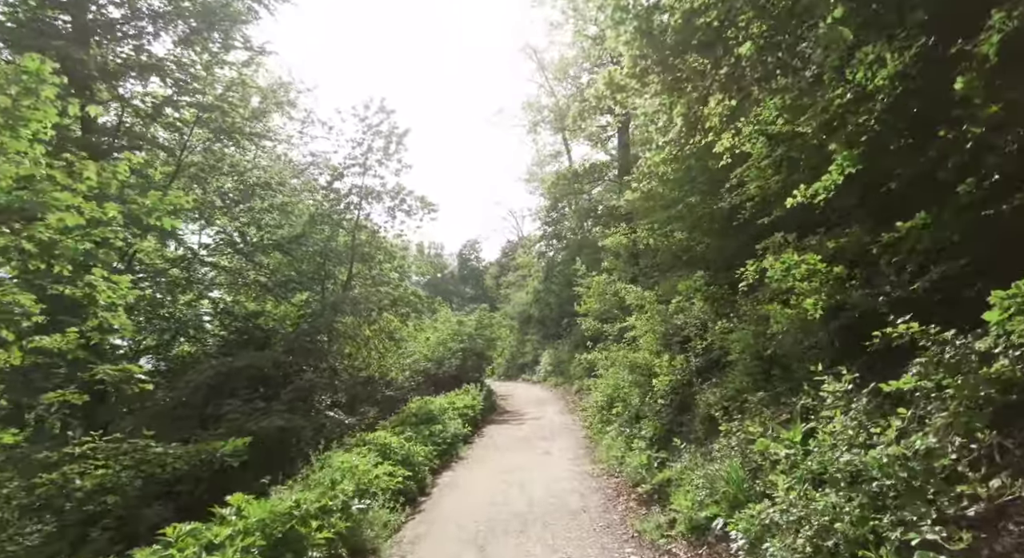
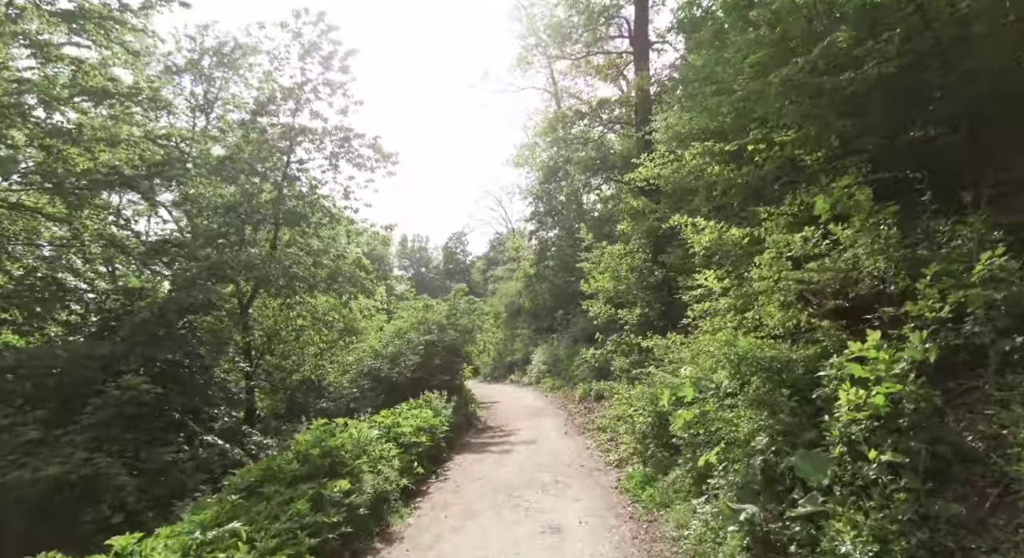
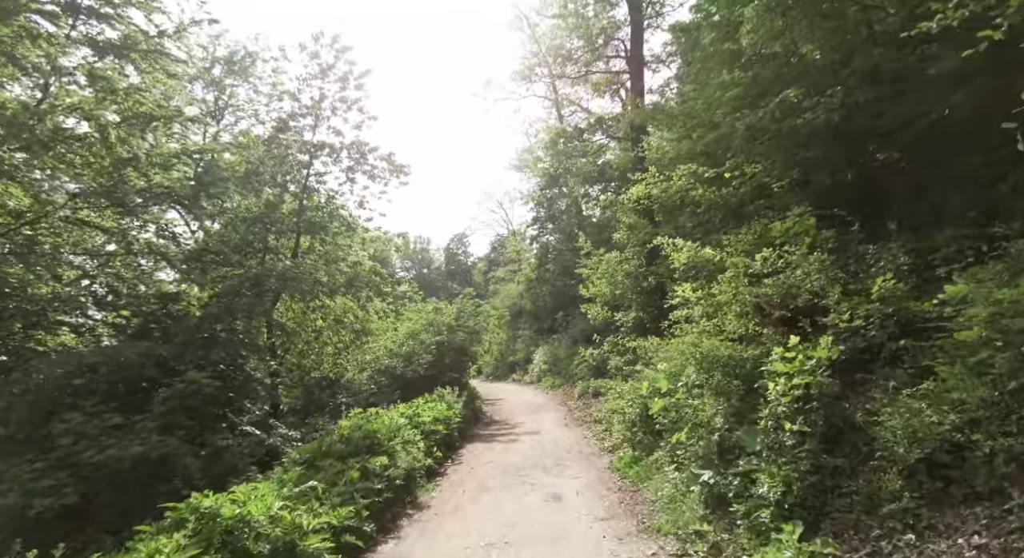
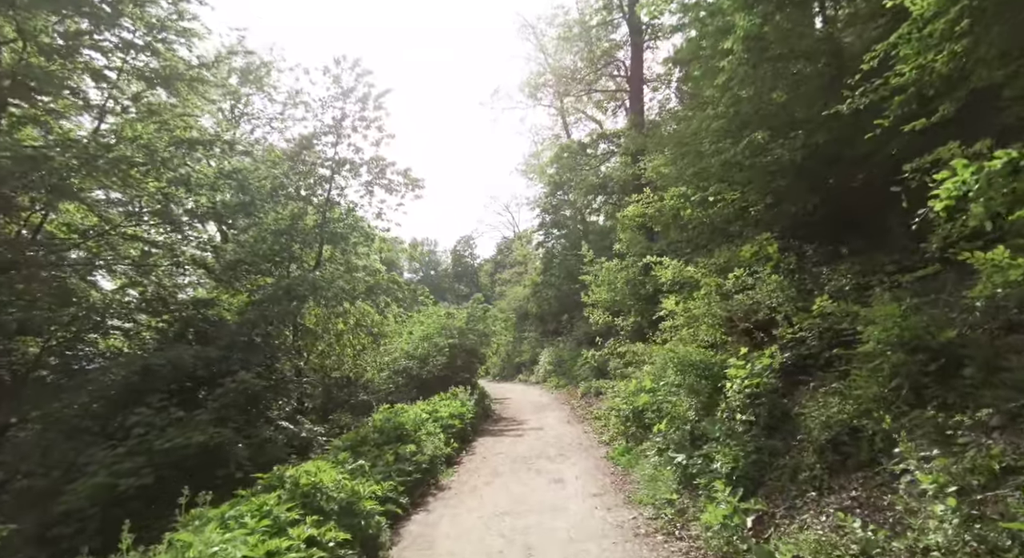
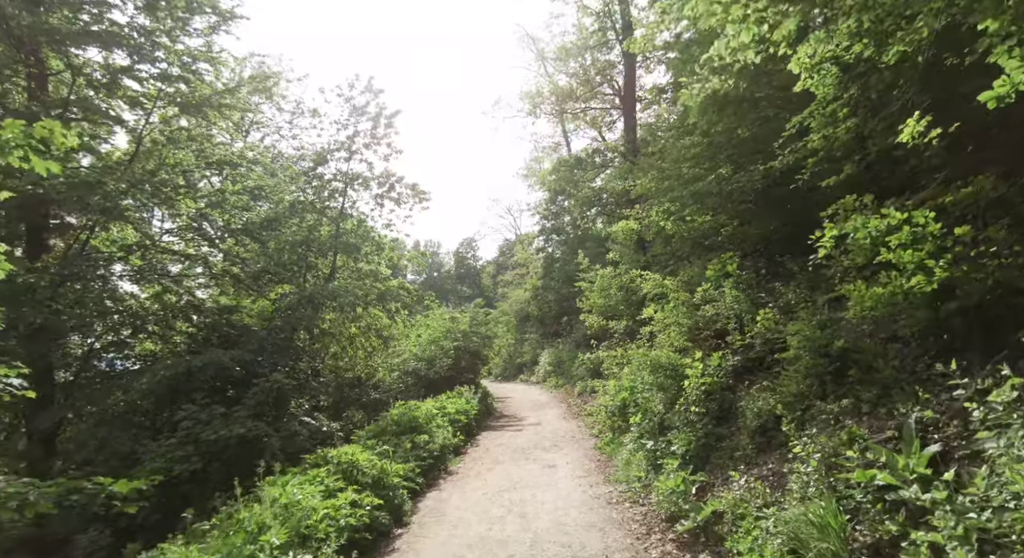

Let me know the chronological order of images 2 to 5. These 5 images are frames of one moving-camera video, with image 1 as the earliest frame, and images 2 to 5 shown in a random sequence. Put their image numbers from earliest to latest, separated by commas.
5, 4, 3, 2
